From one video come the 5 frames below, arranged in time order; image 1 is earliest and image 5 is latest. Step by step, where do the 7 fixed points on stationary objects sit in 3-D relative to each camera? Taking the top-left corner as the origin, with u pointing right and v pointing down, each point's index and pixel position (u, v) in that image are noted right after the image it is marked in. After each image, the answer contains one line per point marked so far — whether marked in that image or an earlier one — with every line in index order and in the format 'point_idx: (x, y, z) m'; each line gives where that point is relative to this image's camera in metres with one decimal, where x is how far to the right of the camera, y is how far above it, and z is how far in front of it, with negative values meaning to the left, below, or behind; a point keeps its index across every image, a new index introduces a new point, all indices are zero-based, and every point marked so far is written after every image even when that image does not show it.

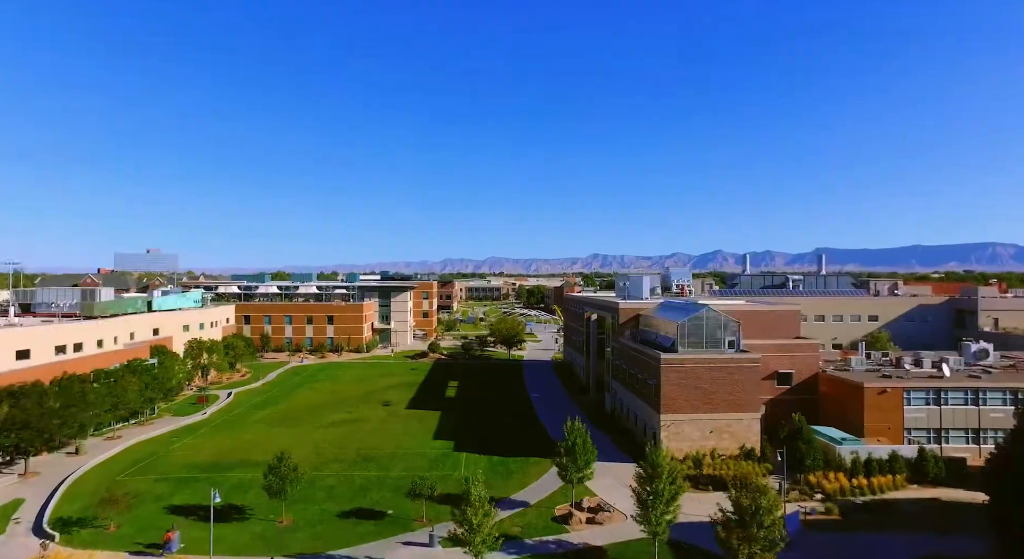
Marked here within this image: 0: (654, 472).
0: (+4.5, -6.1, +17.4) m
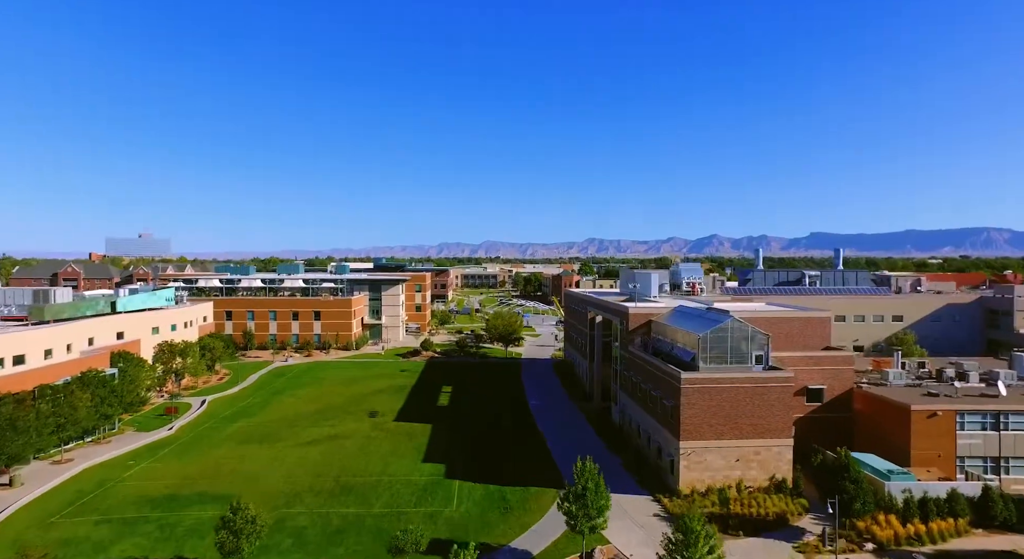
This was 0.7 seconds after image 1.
0: (+4.5, -6.6, +14.3) m
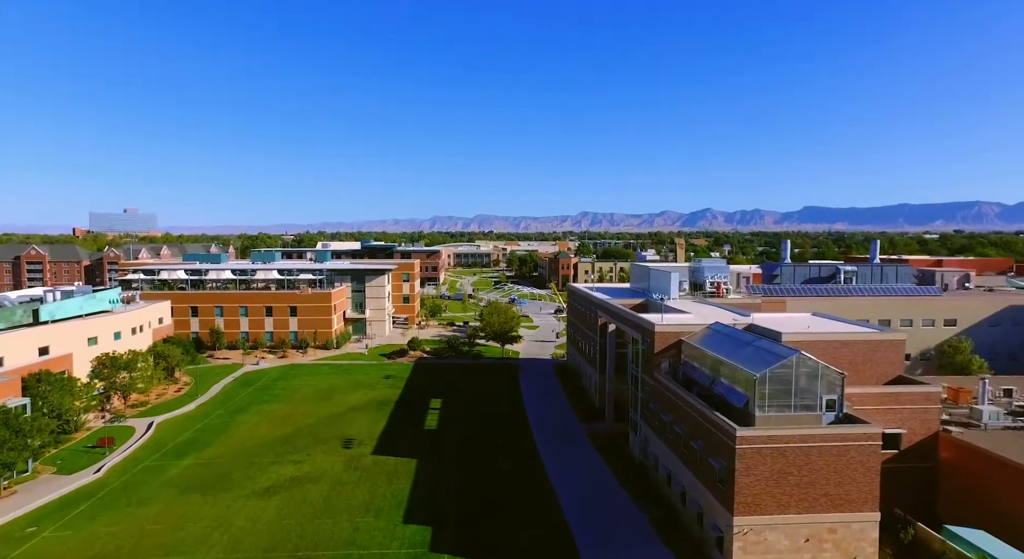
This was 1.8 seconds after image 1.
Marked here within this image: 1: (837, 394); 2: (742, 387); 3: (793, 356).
0: (+4.7, -7.9, +9.1) m
1: (+11.2, -3.9, +19.1) m
2: (+8.2, -3.7, +19.9) m
3: (+9.5, -2.6, +18.6) m
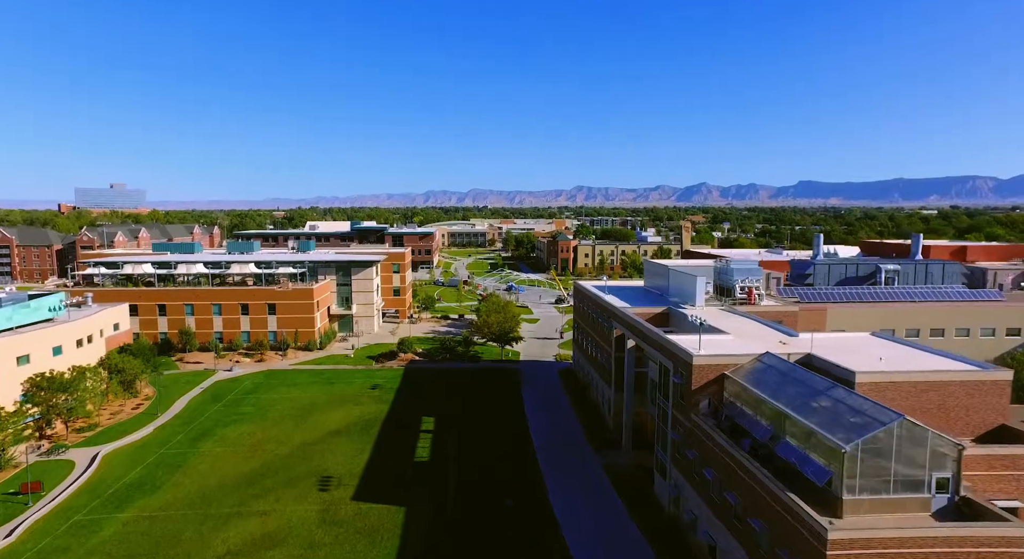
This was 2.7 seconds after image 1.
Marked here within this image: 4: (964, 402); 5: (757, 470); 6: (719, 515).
0: (+5.1, -9.4, +4.8) m
1: (+11.5, -4.9, +14.6) m
2: (+8.5, -4.8, +15.4) m
3: (+9.8, -3.7, +14.1) m
4: (+15.0, -4.0, +18.5) m
5: (+7.1, -5.6, +16.6) m
6: (+6.8, -7.8, +18.6) m
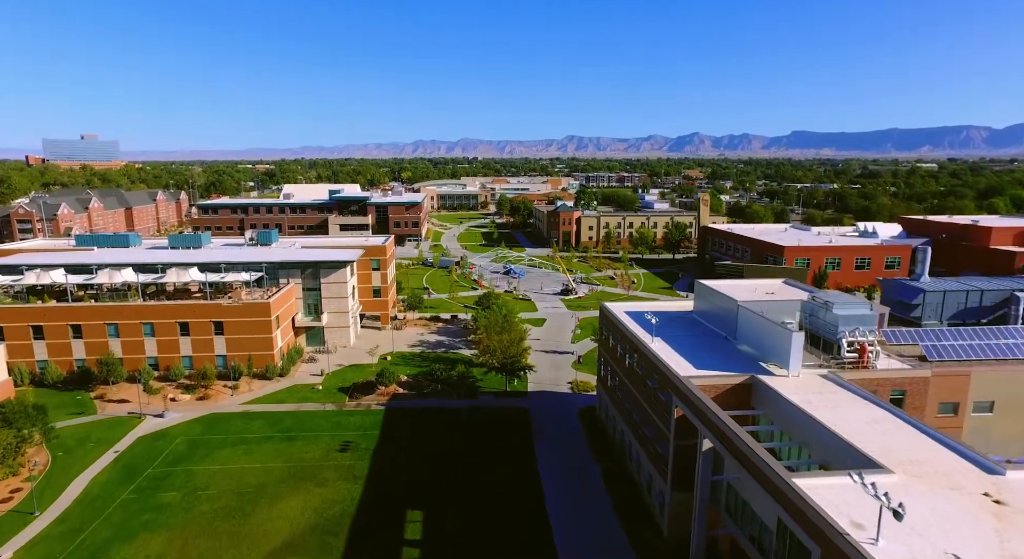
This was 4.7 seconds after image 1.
0: (+6.3, -14.0, -3.9) m
1: (+12.6, -8.7, +5.7) m
2: (+9.5, -8.5, +6.4) m
3: (+10.9, -7.5, +5.0) m
4: (+16.0, -7.4, +9.5) m
5: (+8.2, -9.1, +7.6) m
6: (+7.8, -11.2, +9.8) m
